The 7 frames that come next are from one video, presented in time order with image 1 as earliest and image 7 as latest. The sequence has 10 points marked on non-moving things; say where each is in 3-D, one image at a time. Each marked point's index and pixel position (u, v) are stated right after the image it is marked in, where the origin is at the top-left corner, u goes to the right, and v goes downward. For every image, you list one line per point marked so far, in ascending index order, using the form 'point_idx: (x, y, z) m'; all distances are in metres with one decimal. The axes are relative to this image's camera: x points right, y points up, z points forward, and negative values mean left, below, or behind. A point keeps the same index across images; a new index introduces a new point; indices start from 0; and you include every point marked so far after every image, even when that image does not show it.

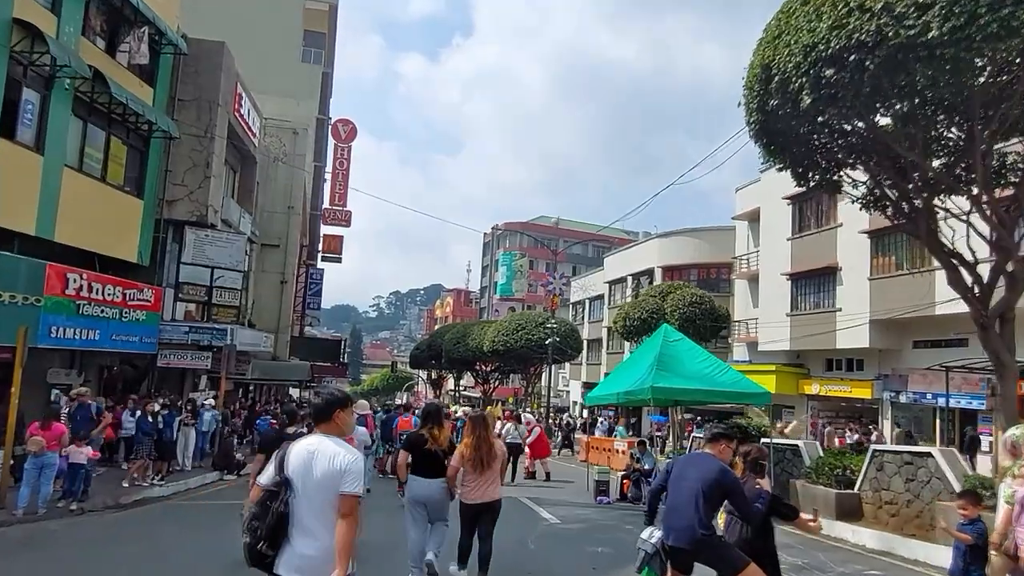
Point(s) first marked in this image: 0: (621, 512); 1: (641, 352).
0: (+1.9, -3.9, +13.8) m
1: (+2.5, -1.3, +15.4) m
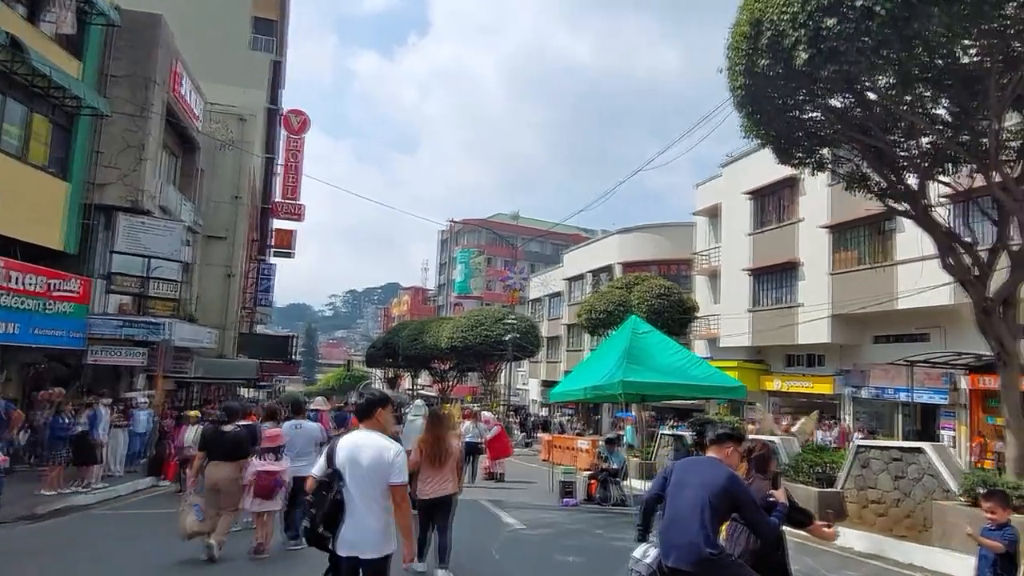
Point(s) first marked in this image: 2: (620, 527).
0: (+1.3, -3.7, +12.9) m
1: (+1.8, -1.1, +14.5) m
2: (+1.5, -3.5, +11.4) m
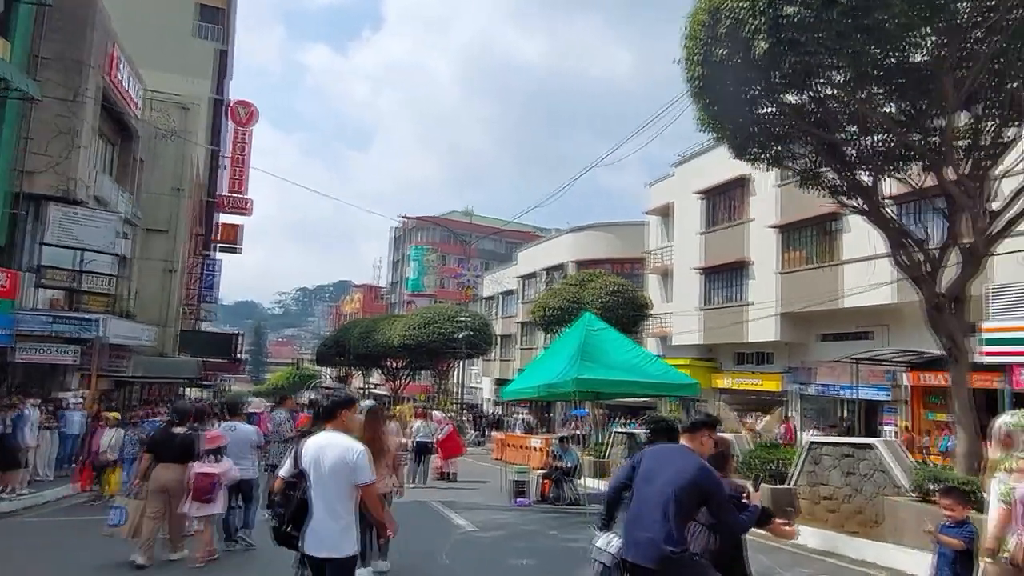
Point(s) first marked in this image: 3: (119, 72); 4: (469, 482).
0: (+0.5, -3.6, +12.7) m
1: (+0.9, -1.0, +14.3) m
2: (+0.8, -3.4, +11.2) m
3: (-10.0, +5.5, +19.7) m
4: (-1.0, -4.4, +17.8) m
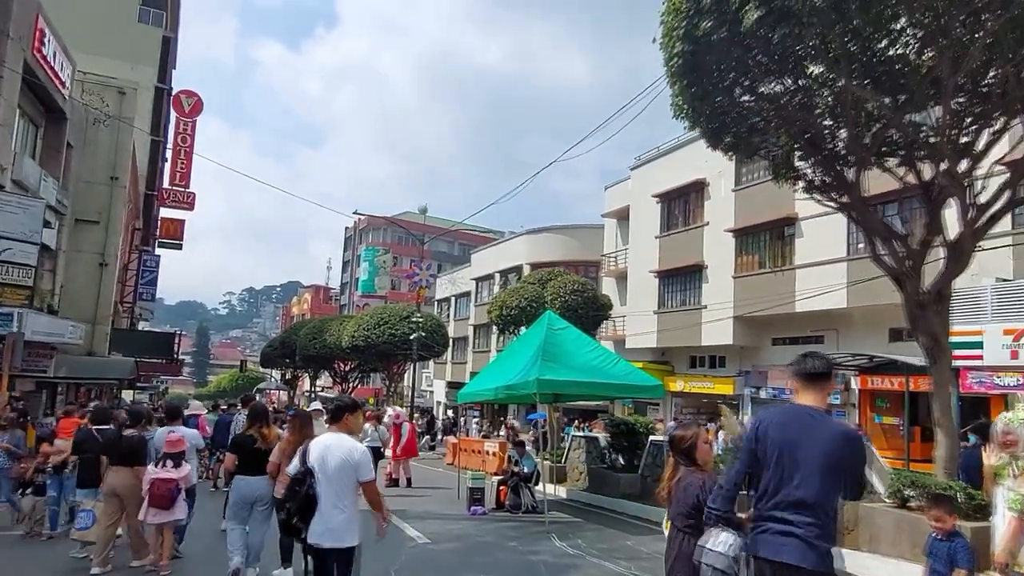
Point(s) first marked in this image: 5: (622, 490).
0: (-0.2, -3.6, +11.9) m
1: (+0.2, -0.9, +13.6) m
2: (+0.3, -3.3, +10.5) m
3: (-10.9, +5.7, +18.4) m
4: (-2.0, -4.3, +17.0) m
5: (+1.9, -3.5, +13.7) m
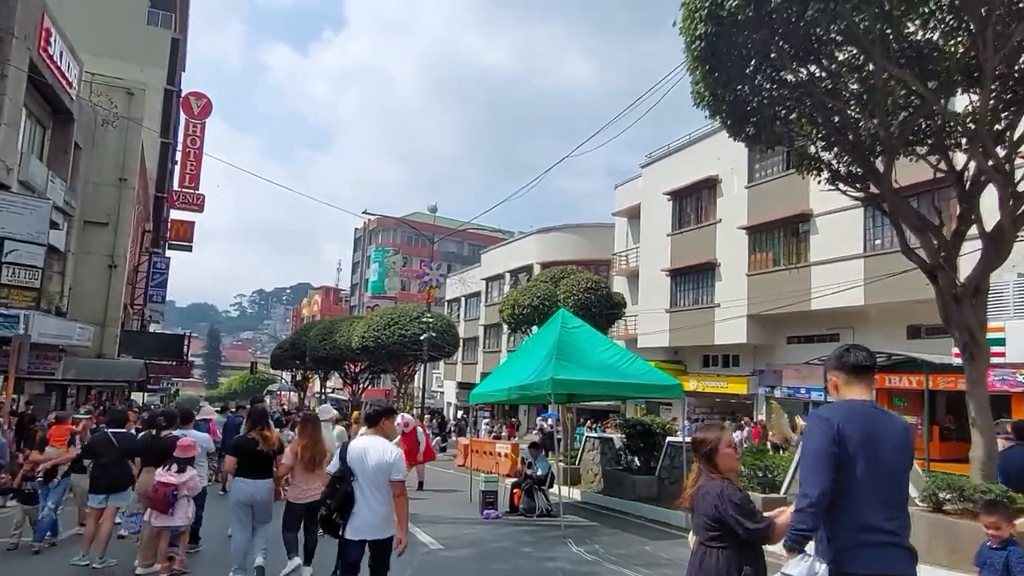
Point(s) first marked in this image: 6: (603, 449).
0: (0.0, -3.5, +11.6) m
1: (+0.4, -0.9, +13.3) m
2: (+0.5, -3.3, +10.1) m
3: (-10.7, +5.6, +18.2) m
4: (-1.7, -4.3, +16.7) m
5: (+2.1, -3.5, +13.4) m
6: (+1.8, -3.2, +15.6) m
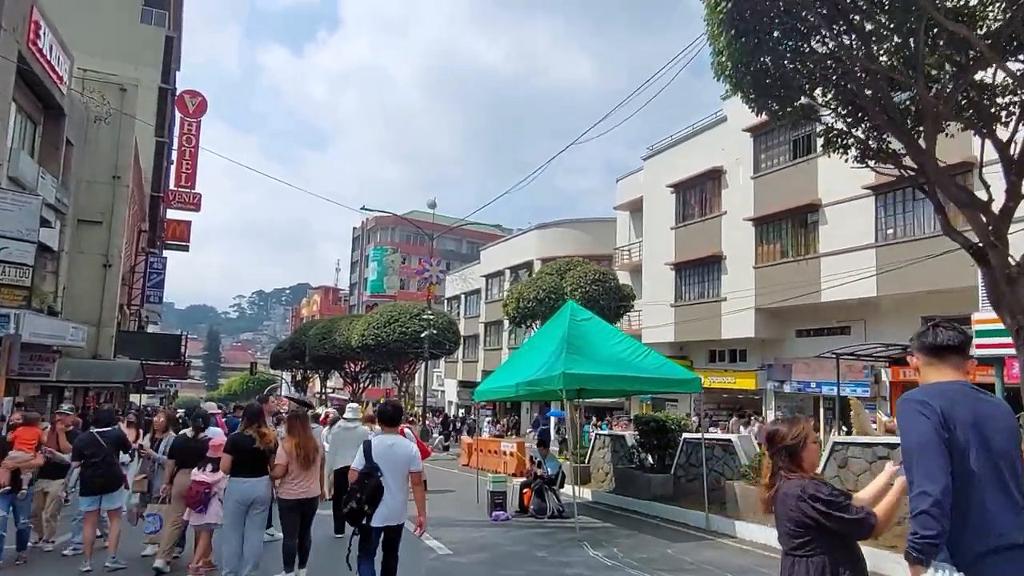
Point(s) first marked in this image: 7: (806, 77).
0: (+0.2, -3.4, +11.0) m
1: (+0.5, -0.7, +12.7) m
2: (+0.6, -3.2, +9.6) m
3: (-10.7, +5.6, +17.6) m
4: (-1.5, -4.2, +16.1) m
5: (+2.3, -3.3, +12.8) m
6: (+2.0, -3.0, +15.1) m
7: (+3.4, +2.4, +9.1) m
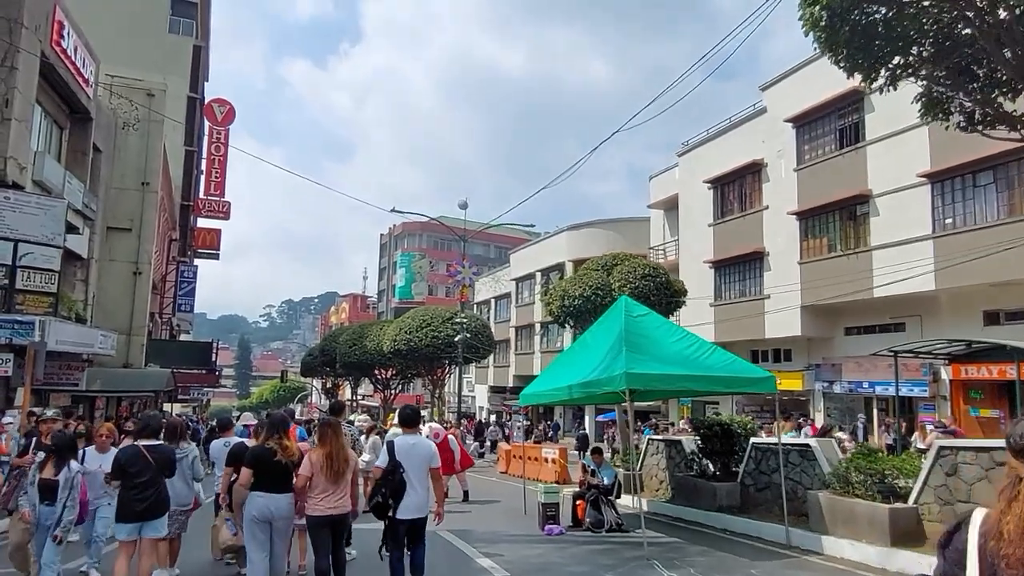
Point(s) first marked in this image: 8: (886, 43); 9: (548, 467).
0: (+0.9, -3.3, +10.1) m
1: (+1.3, -0.7, +11.8) m
2: (+1.3, -3.1, +8.6) m
3: (-9.8, +5.5, +17.1) m
4: (-0.6, -4.2, +15.2) m
5: (+3.1, -3.2, +11.8) m
6: (+2.8, -2.9, +14.1) m
7: (+3.9, +2.6, +8.1) m
8: (+3.8, +2.4, +8.2) m
9: (+1.0, -4.4, +19.4) m
